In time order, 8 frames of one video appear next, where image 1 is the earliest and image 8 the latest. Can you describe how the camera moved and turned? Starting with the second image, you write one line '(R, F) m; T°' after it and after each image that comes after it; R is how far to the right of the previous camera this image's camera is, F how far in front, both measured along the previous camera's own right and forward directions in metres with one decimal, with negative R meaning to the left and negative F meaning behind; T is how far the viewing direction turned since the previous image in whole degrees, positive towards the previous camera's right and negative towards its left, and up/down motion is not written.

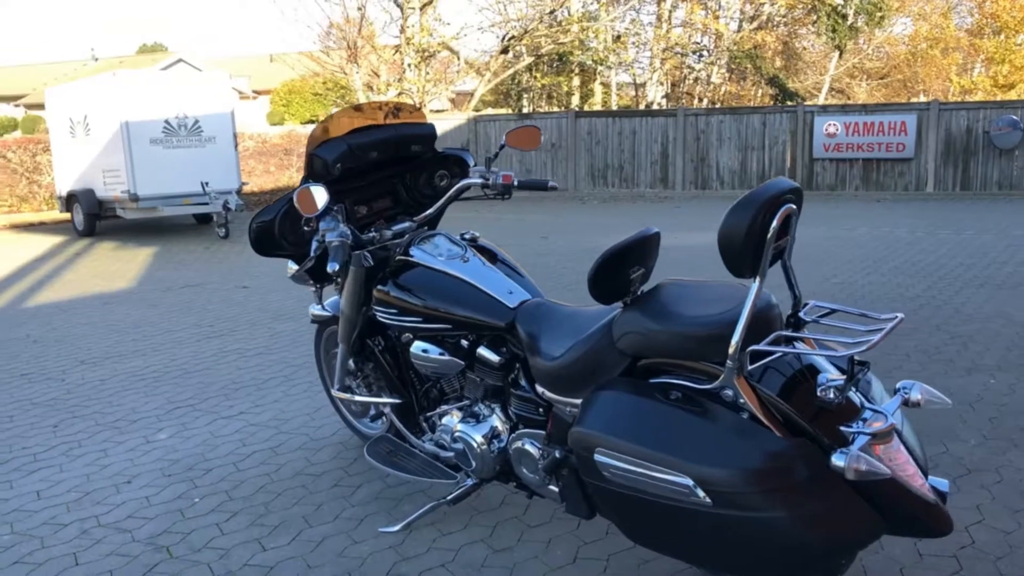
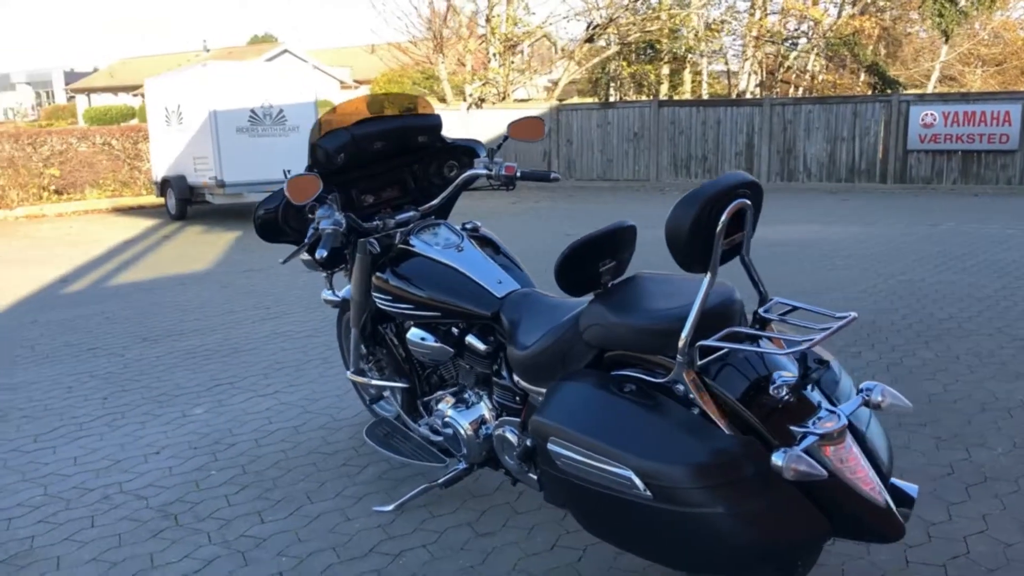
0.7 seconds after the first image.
(+0.5, 0.0) m; -6°
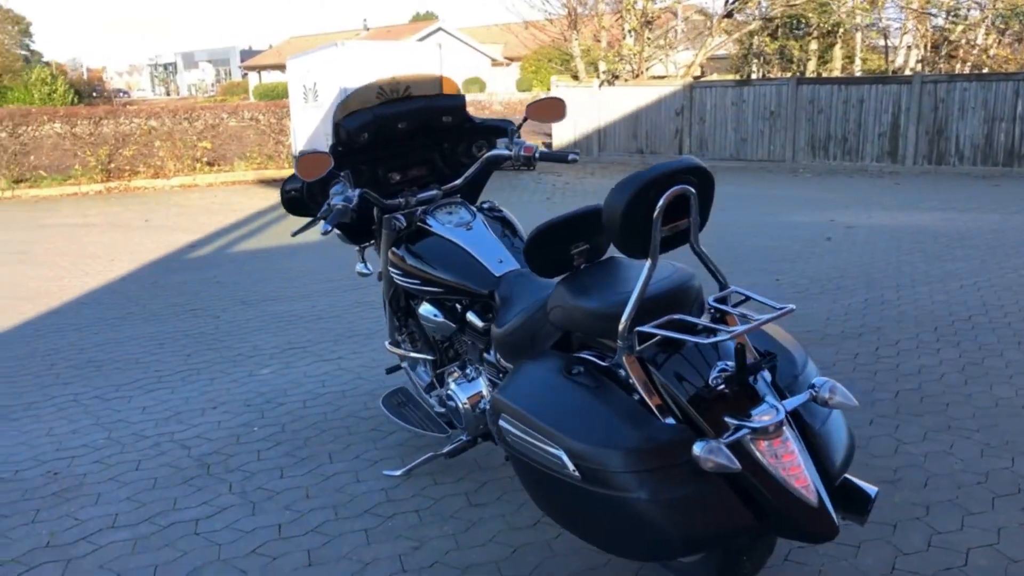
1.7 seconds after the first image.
(+0.6, 0.0) m; -10°
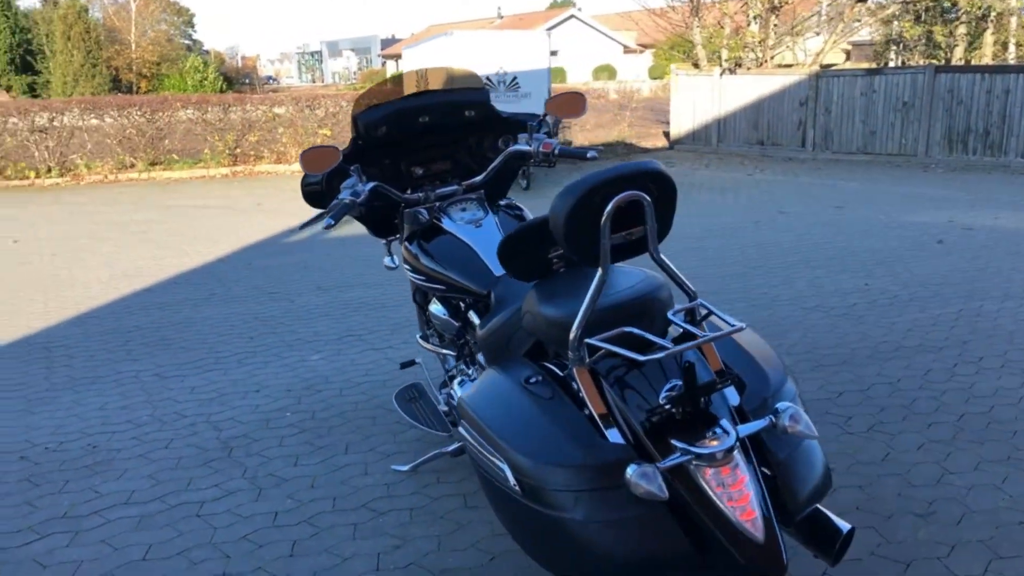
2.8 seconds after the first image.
(+0.5, +0.1) m; -9°
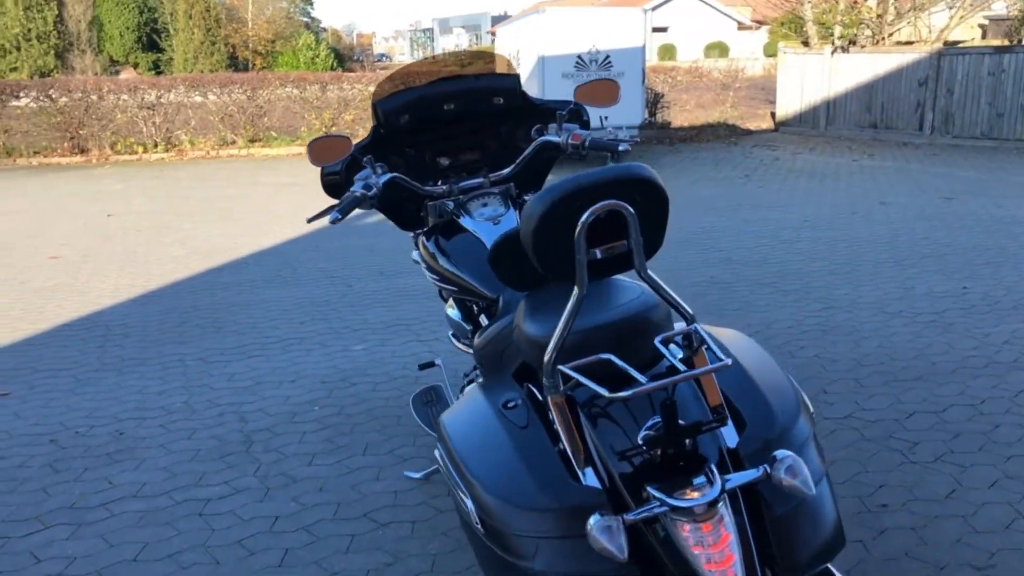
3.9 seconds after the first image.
(+0.4, +0.3) m; -7°
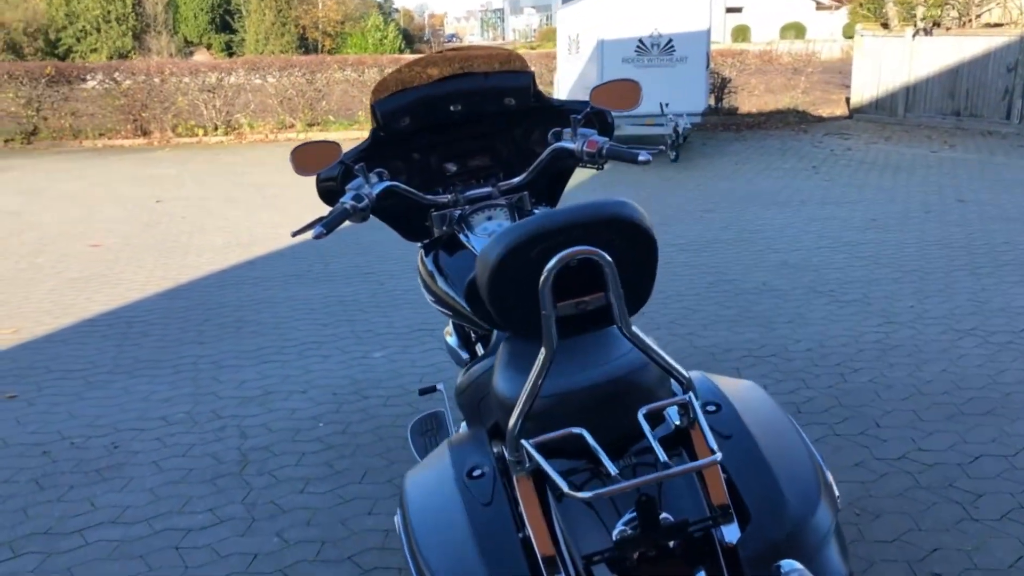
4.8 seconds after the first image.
(+0.2, +0.4) m; -4°
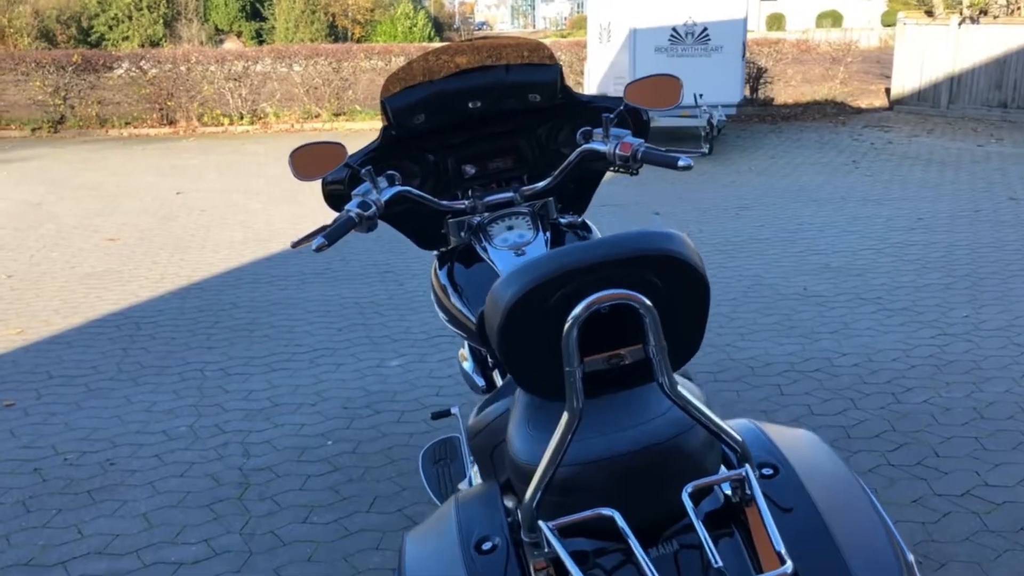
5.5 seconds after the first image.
(0.0, +0.3) m; -2°
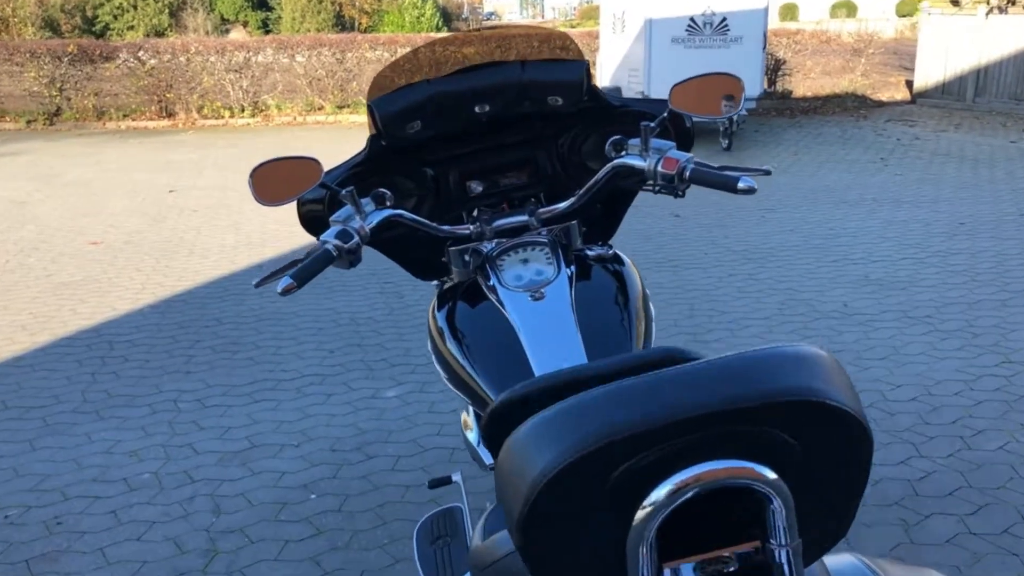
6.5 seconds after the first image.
(0.0, +0.6) m; 0°
